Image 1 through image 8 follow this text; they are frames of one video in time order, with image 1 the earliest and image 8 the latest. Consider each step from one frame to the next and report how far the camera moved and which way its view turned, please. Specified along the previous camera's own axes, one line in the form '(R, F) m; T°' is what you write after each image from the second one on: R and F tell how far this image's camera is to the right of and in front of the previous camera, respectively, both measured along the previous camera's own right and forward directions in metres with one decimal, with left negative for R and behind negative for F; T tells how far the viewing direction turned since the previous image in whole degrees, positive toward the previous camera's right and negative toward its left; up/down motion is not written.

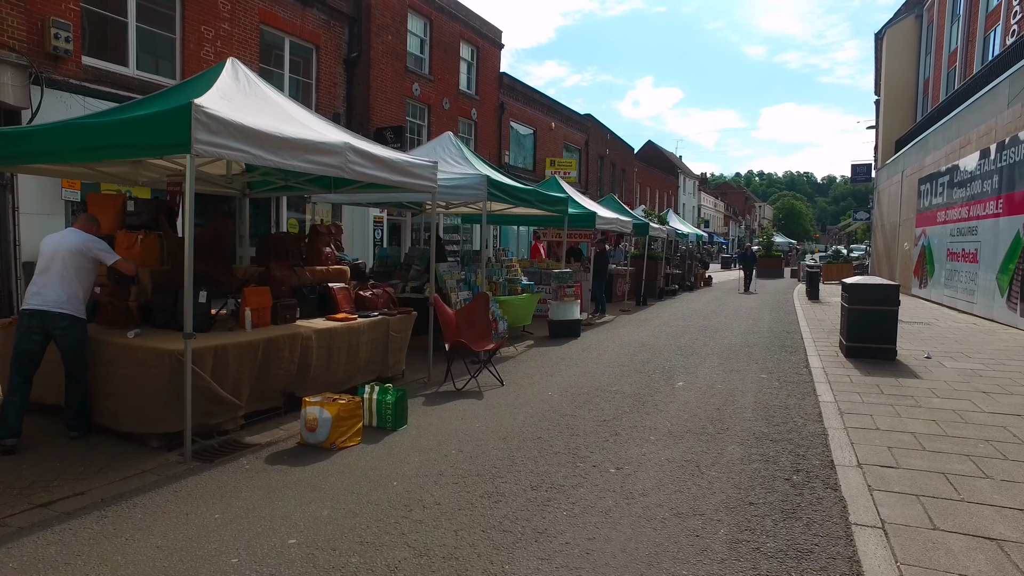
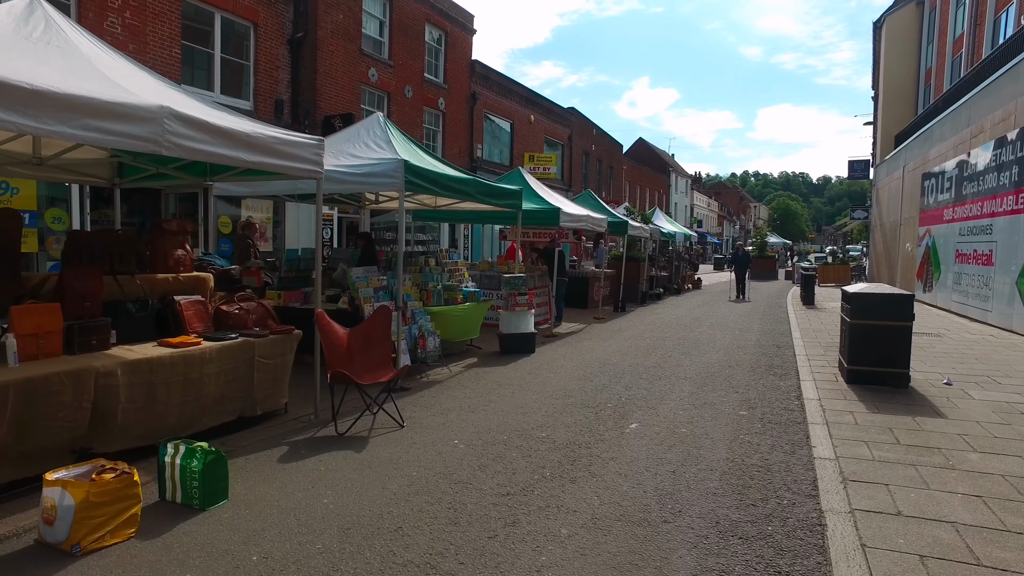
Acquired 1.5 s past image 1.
(+0.9, +1.7) m; 0°
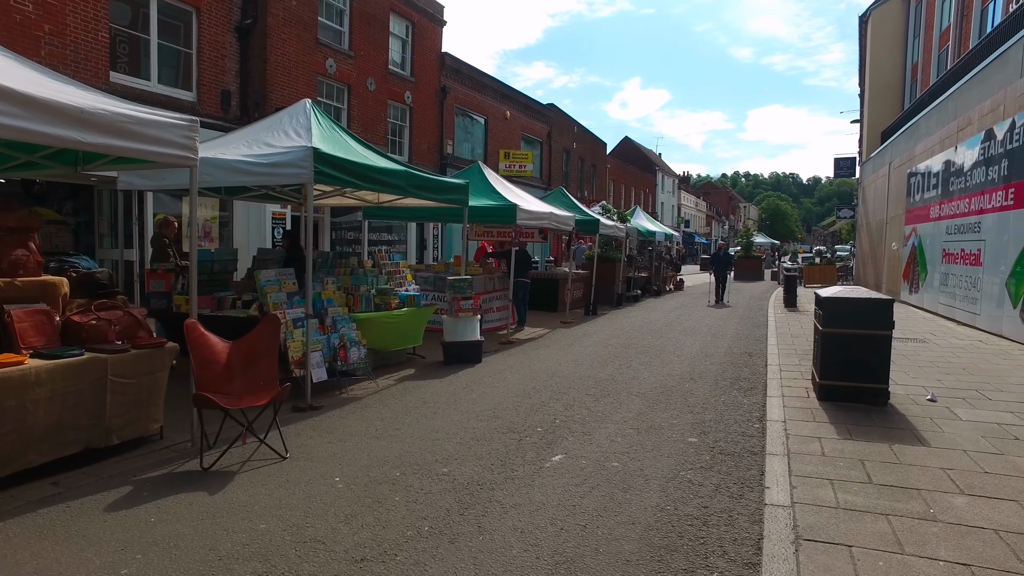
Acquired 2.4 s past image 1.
(+0.7, +0.9) m; +1°
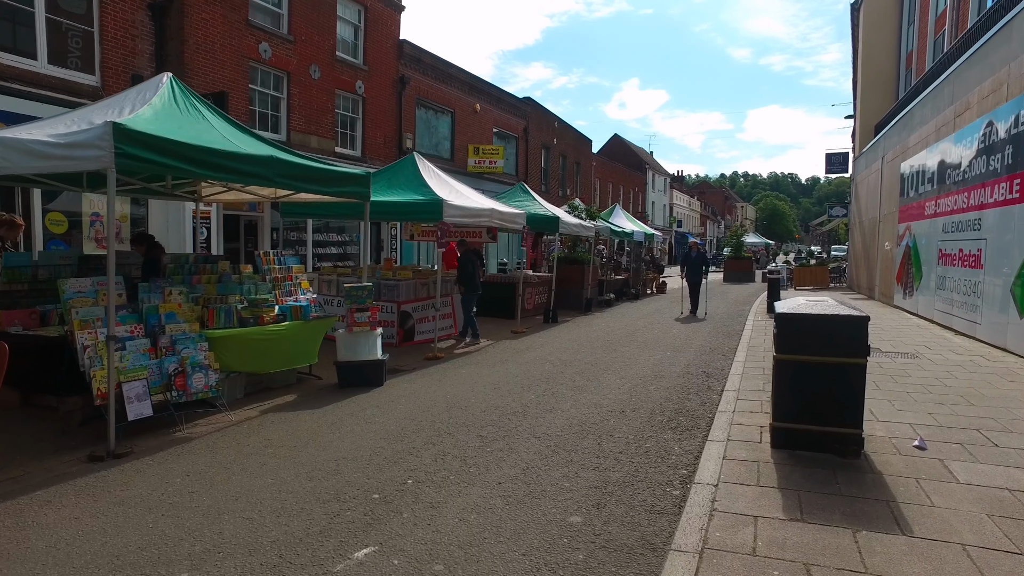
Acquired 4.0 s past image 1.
(+1.1, +1.5) m; 0°
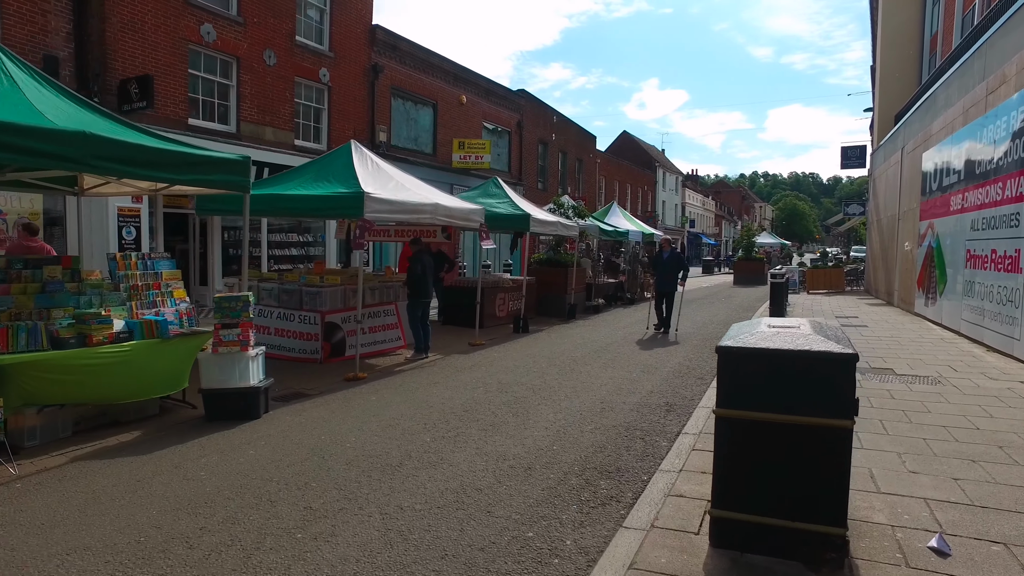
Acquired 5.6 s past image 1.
(+1.1, +1.6) m; -2°
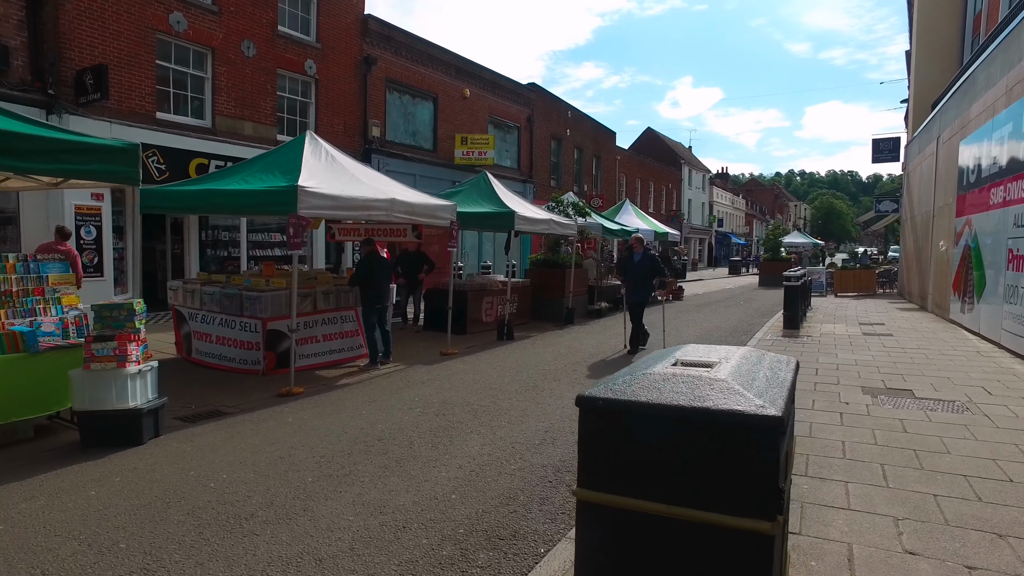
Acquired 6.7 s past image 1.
(+0.9, +1.1) m; -3°
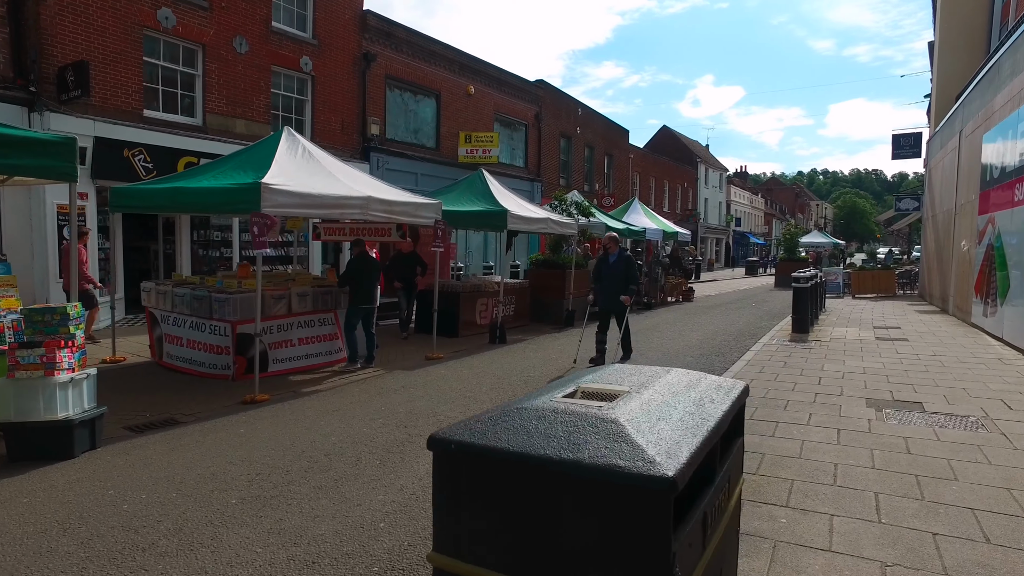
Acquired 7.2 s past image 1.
(+0.5, +0.5) m; -2°
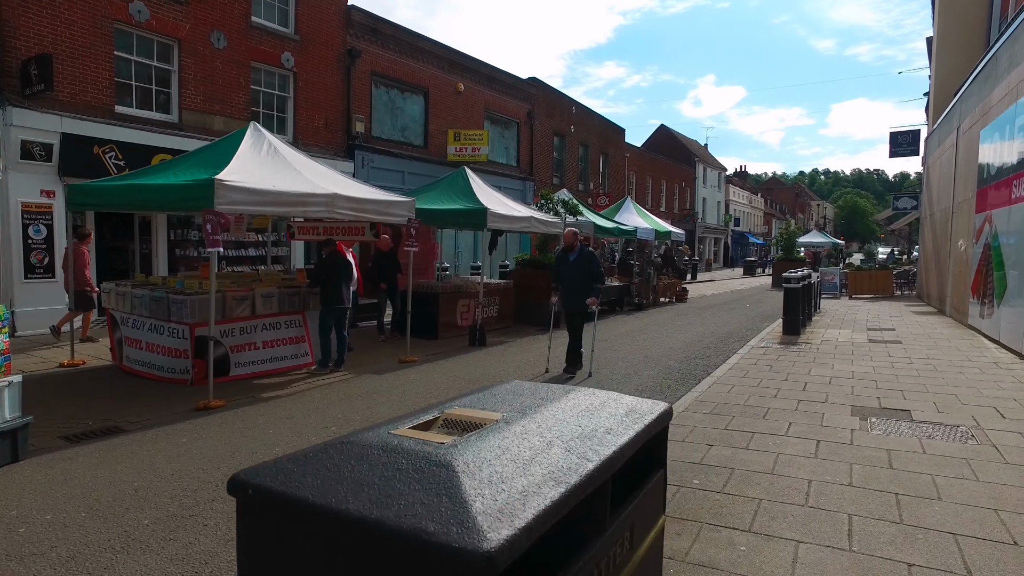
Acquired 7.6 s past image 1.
(+0.4, +0.4) m; 0°
